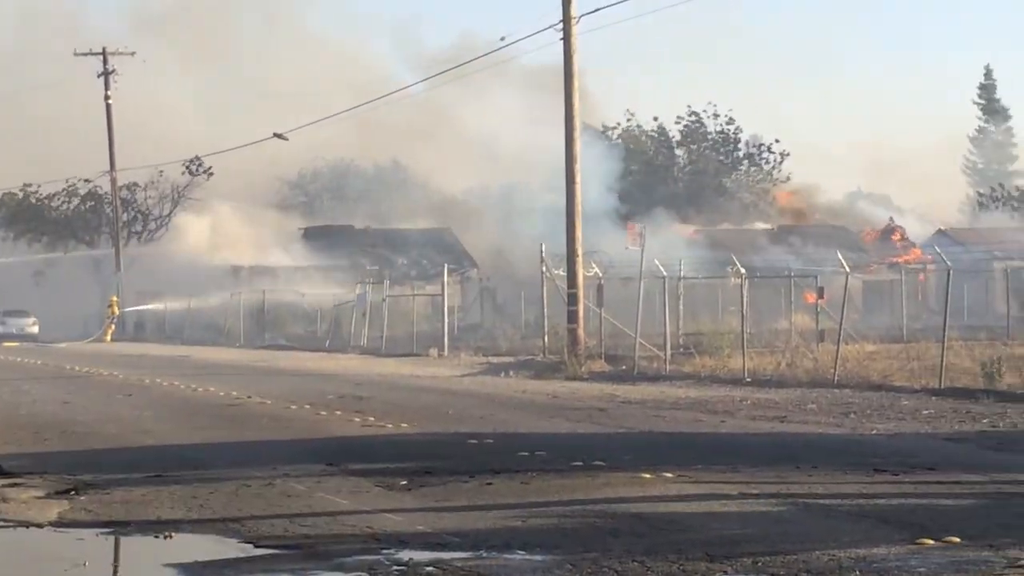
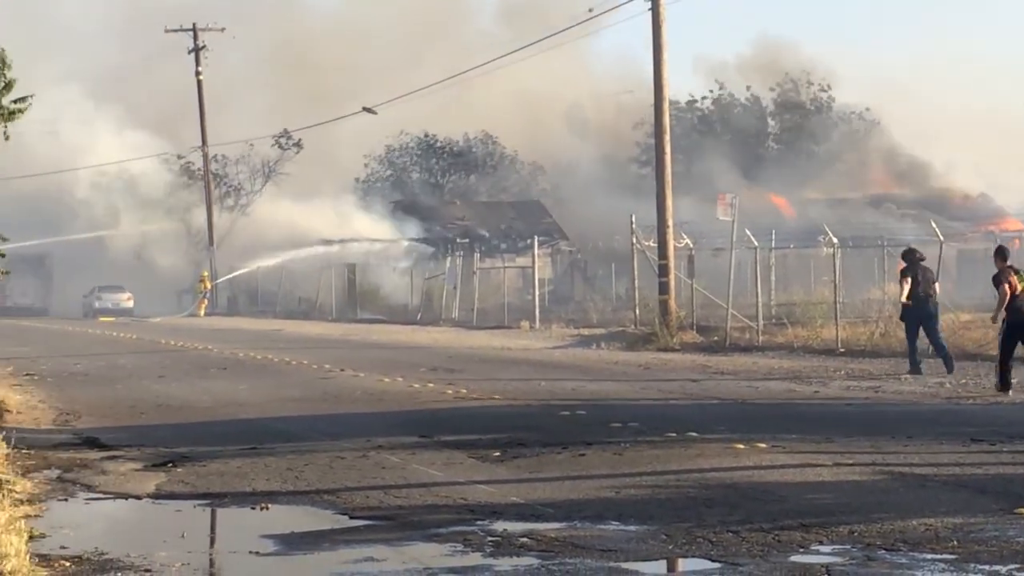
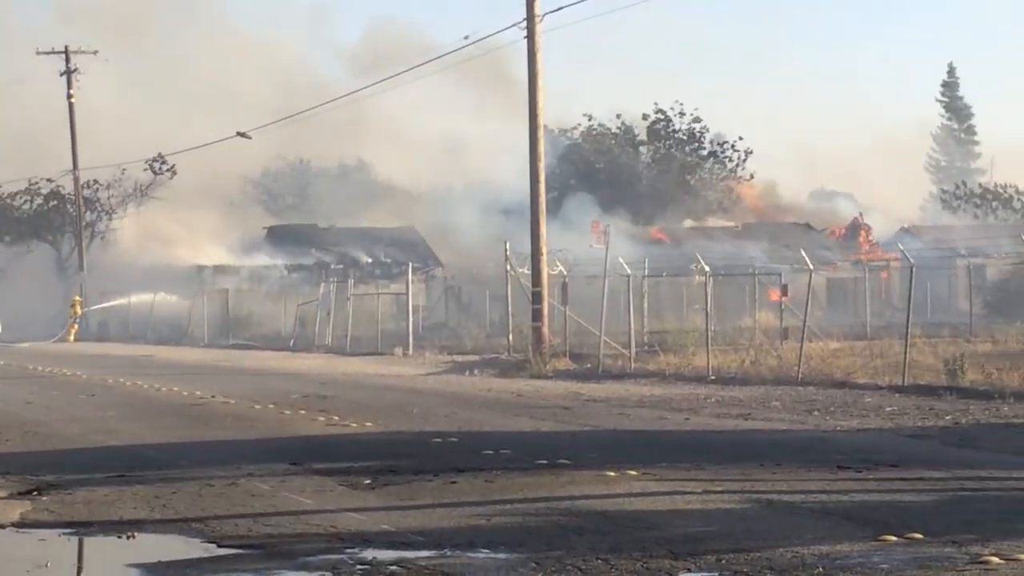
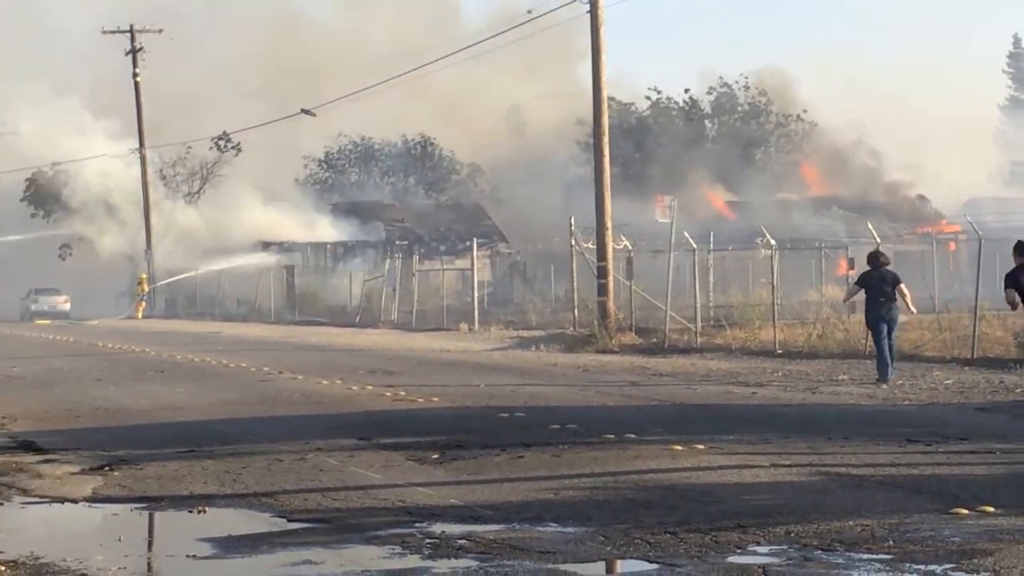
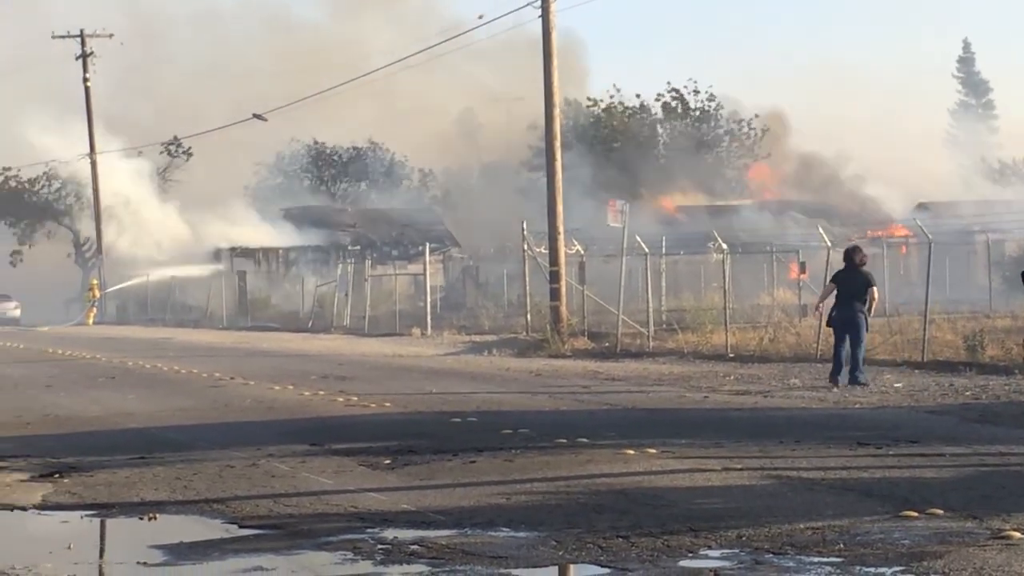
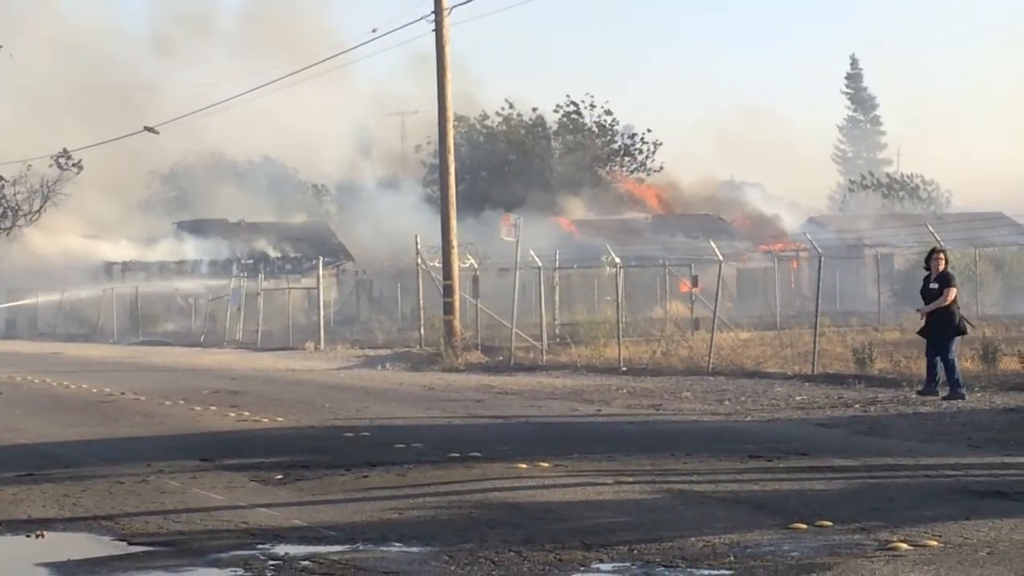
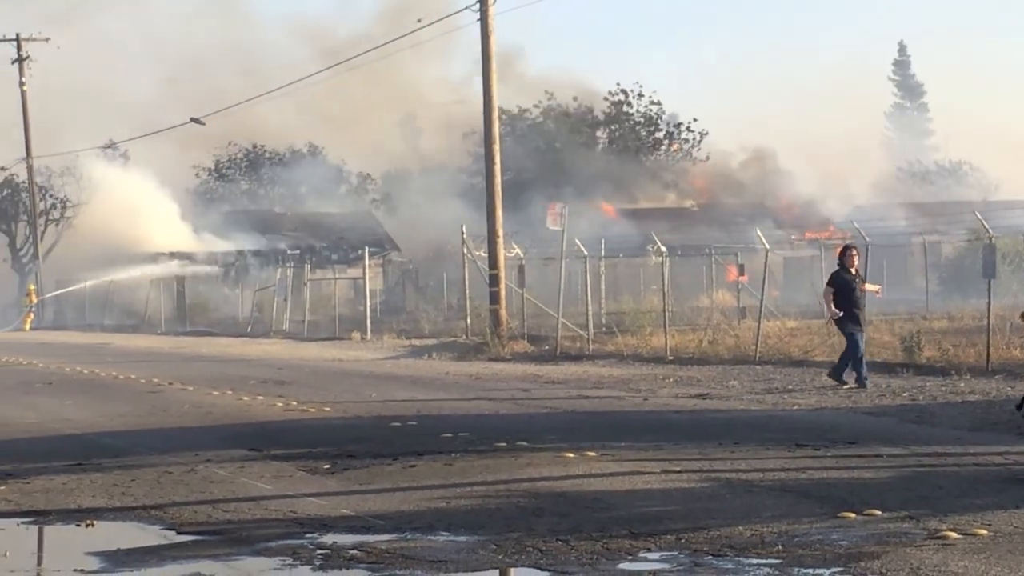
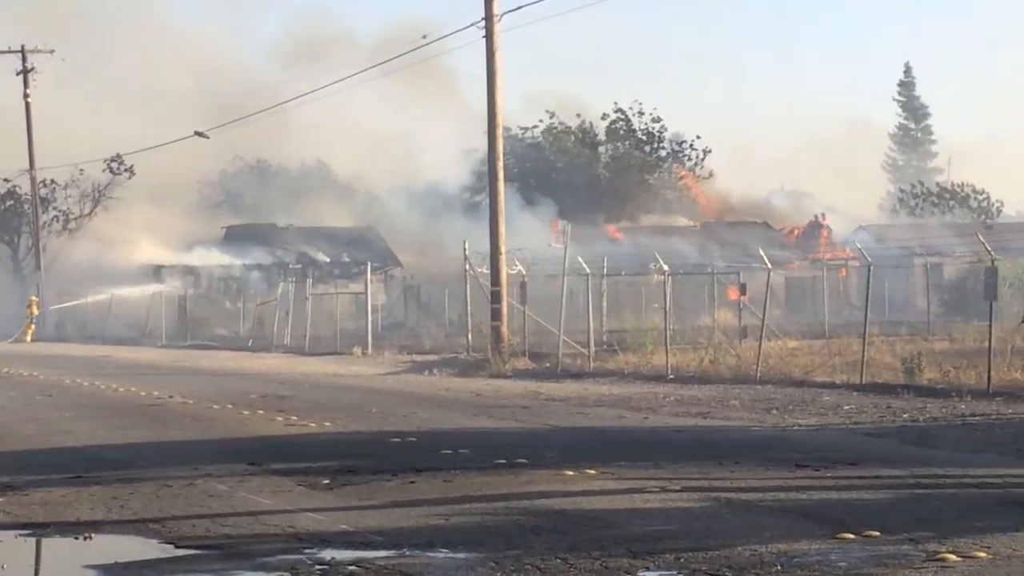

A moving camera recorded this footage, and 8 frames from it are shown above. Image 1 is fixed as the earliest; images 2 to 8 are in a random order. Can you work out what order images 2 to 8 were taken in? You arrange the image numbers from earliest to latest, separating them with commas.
3, 8, 6, 7, 5, 4, 2
